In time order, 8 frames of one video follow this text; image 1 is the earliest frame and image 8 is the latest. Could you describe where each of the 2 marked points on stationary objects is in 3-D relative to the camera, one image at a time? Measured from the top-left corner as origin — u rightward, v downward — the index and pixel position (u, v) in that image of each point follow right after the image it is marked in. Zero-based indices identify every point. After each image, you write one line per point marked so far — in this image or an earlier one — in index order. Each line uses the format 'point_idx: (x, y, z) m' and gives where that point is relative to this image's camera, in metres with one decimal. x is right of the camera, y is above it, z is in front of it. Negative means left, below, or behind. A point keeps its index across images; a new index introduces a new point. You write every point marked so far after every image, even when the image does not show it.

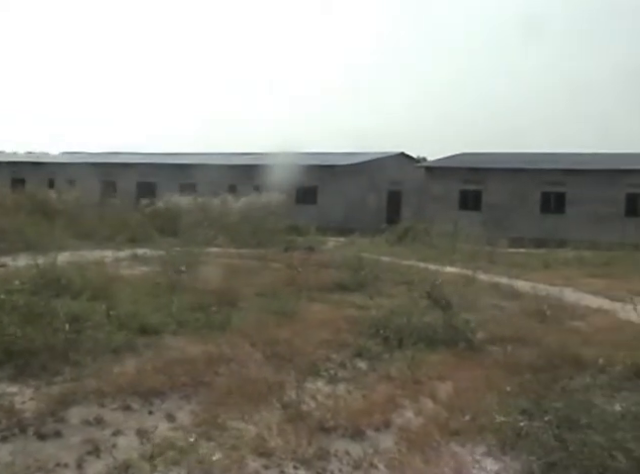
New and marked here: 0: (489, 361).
0: (+1.9, -1.5, +7.6) m
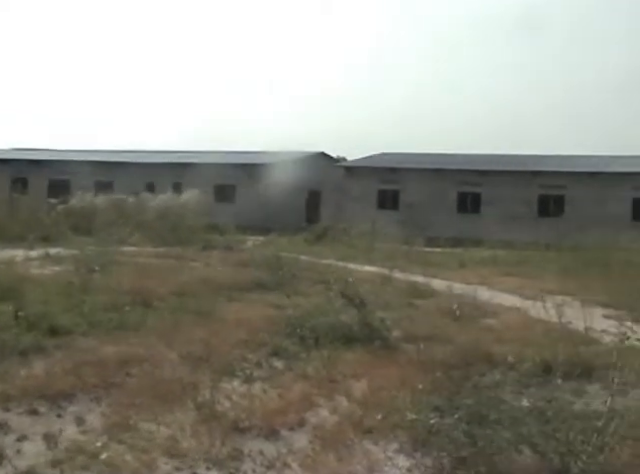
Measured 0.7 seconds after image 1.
0: (+1.0, -1.5, +7.7) m
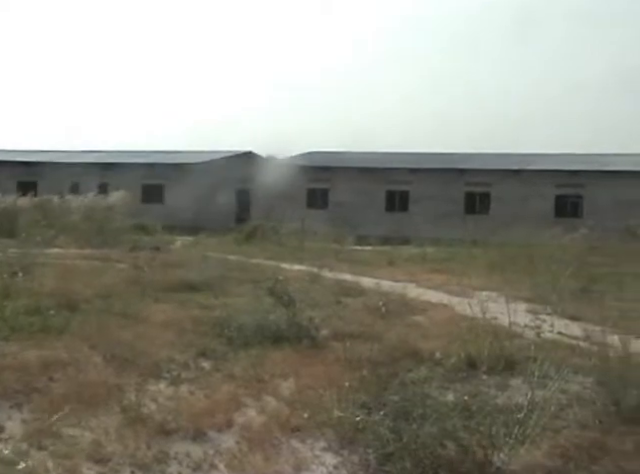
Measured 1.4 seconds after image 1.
0: (+0.1, -1.5, +7.7) m
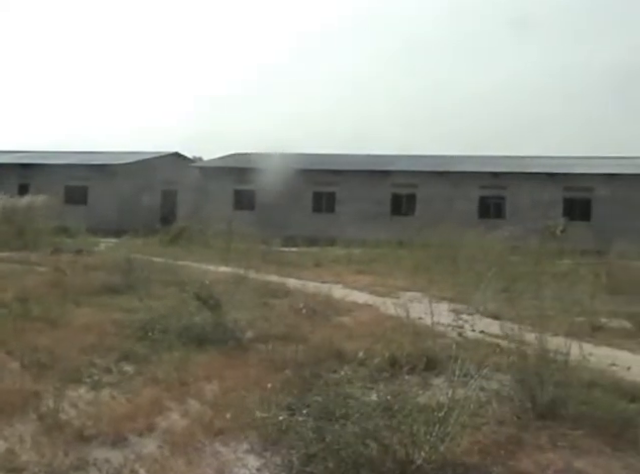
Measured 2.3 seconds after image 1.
0: (-0.8, -1.5, +7.7) m
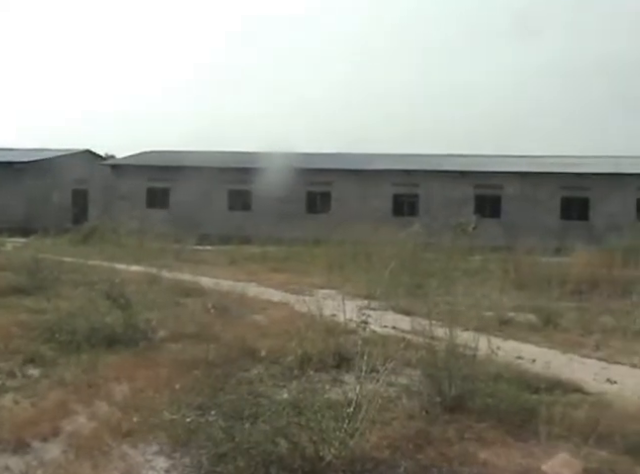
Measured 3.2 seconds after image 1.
0: (-1.8, -1.5, +7.6) m
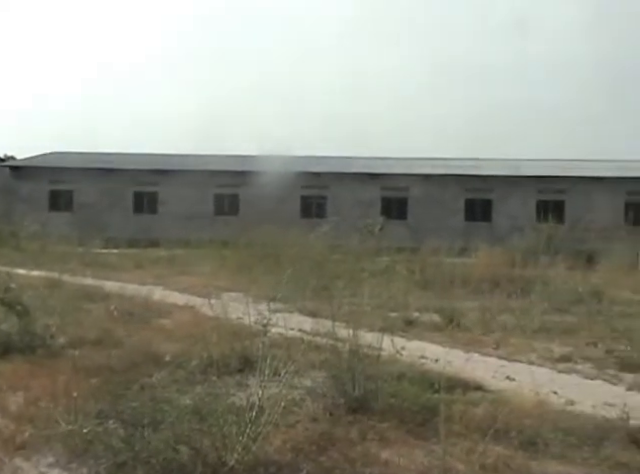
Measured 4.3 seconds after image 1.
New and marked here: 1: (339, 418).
0: (-2.9, -1.5, +7.4) m
1: (+0.2, -1.9, +6.6) m
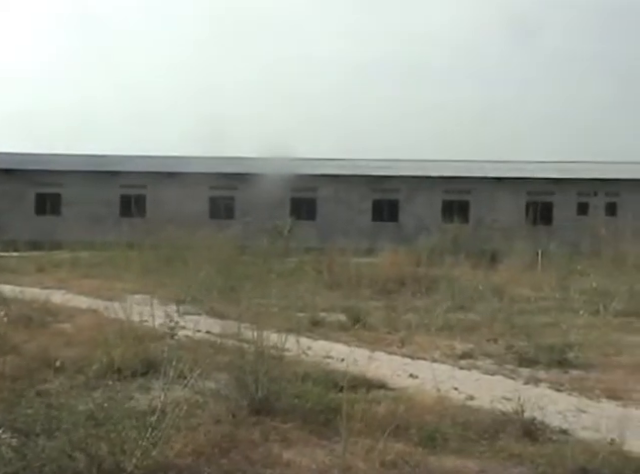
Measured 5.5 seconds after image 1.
0: (-3.9, -1.5, +7.2) m
1: (-0.8, -1.9, +6.5) m
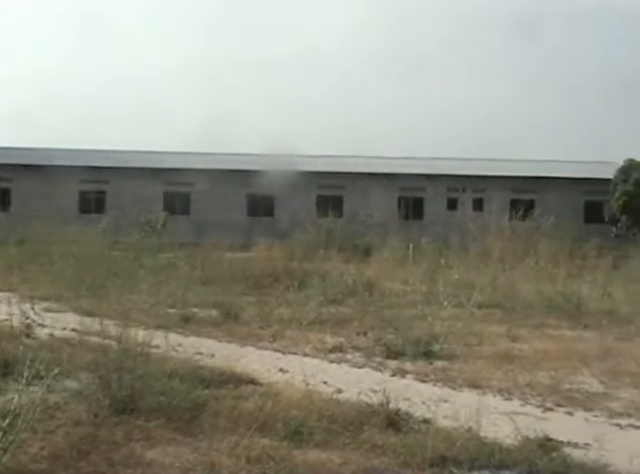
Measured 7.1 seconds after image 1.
0: (-5.3, -1.5, +6.6) m
1: (-2.2, -1.8, +6.3) m
